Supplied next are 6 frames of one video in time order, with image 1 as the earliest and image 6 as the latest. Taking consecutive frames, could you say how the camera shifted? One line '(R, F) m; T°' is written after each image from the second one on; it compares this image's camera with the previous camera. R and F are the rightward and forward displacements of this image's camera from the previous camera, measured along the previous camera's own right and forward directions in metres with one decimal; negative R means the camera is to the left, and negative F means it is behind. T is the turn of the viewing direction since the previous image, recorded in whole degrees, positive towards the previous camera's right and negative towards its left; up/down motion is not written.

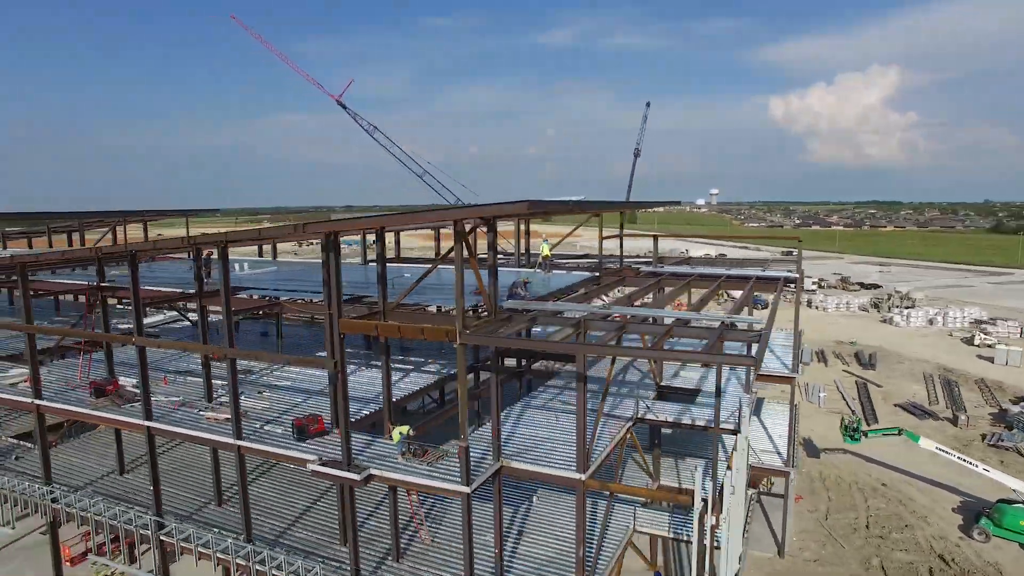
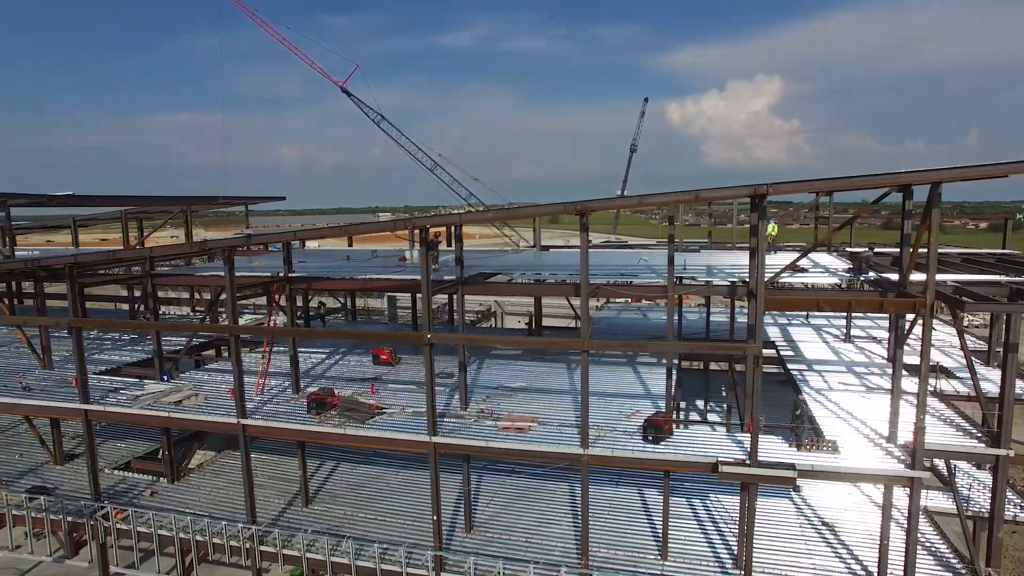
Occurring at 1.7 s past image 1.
(-8.0, +2.2) m; +9°
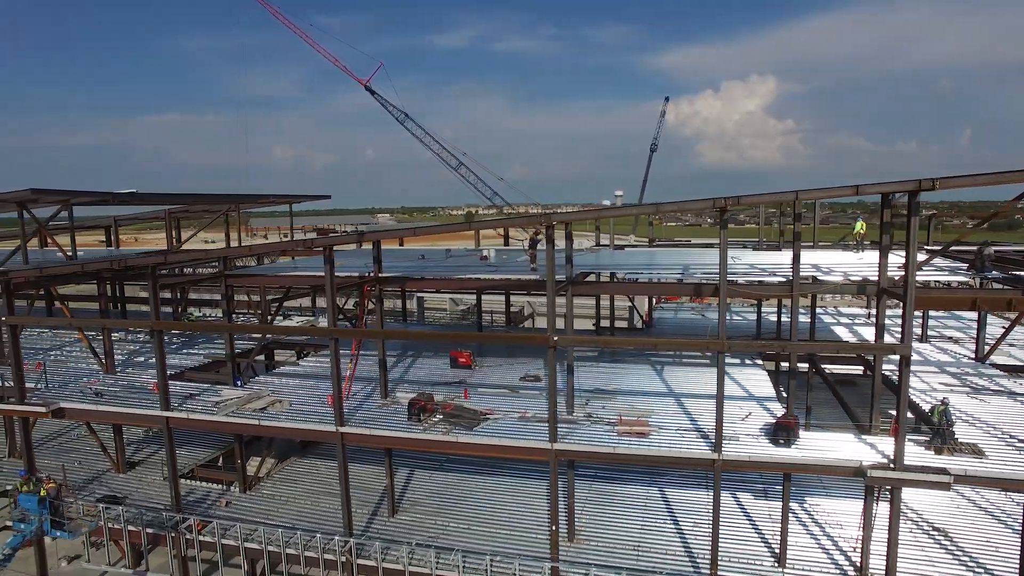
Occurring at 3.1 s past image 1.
(-2.2, +0.5) m; +1°
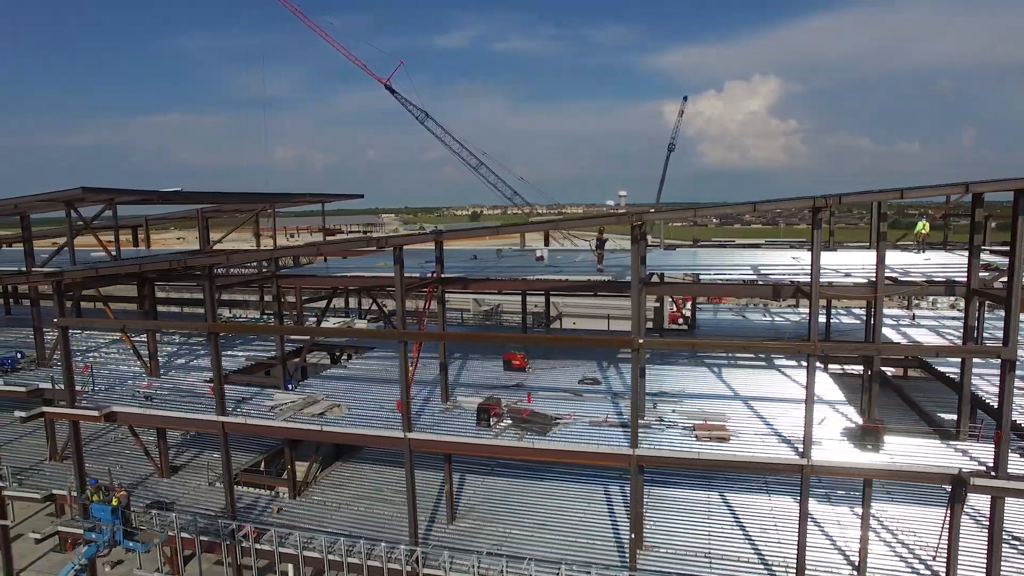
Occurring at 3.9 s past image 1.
(-1.3, +0.3) m; 0°
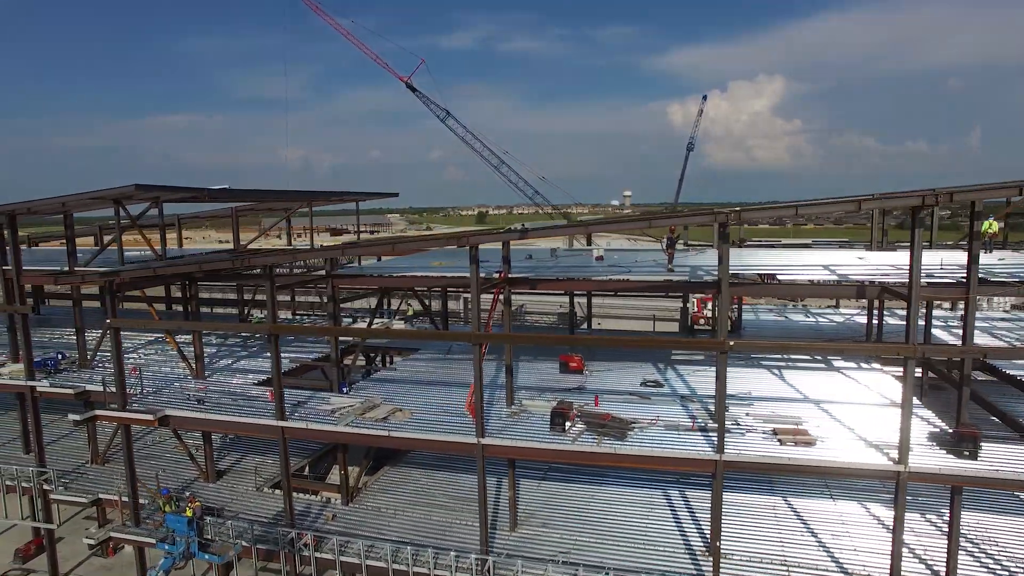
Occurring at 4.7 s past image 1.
(-1.3, +0.4) m; 0°
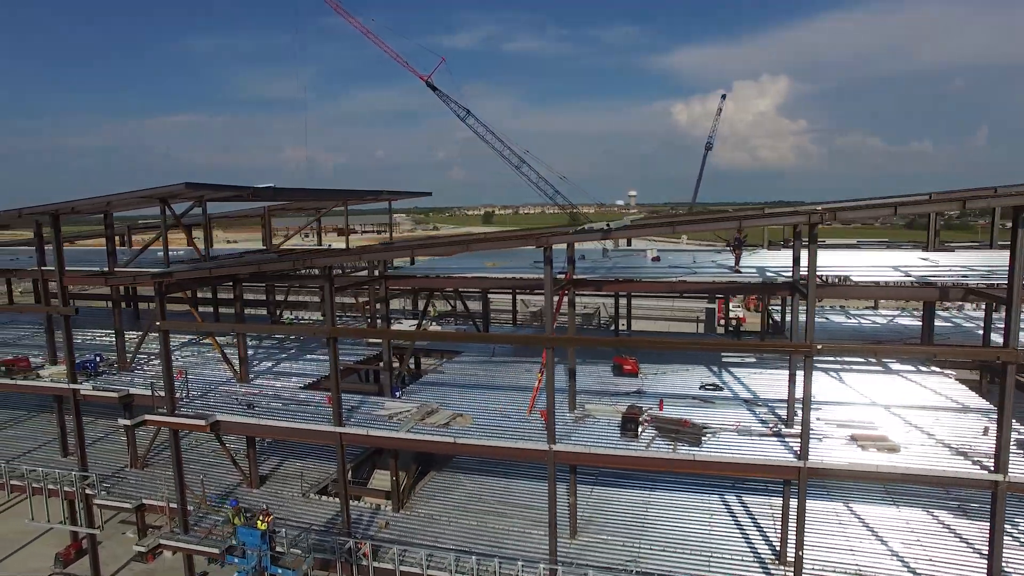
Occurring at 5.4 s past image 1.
(-1.2, +0.3) m; 0°
